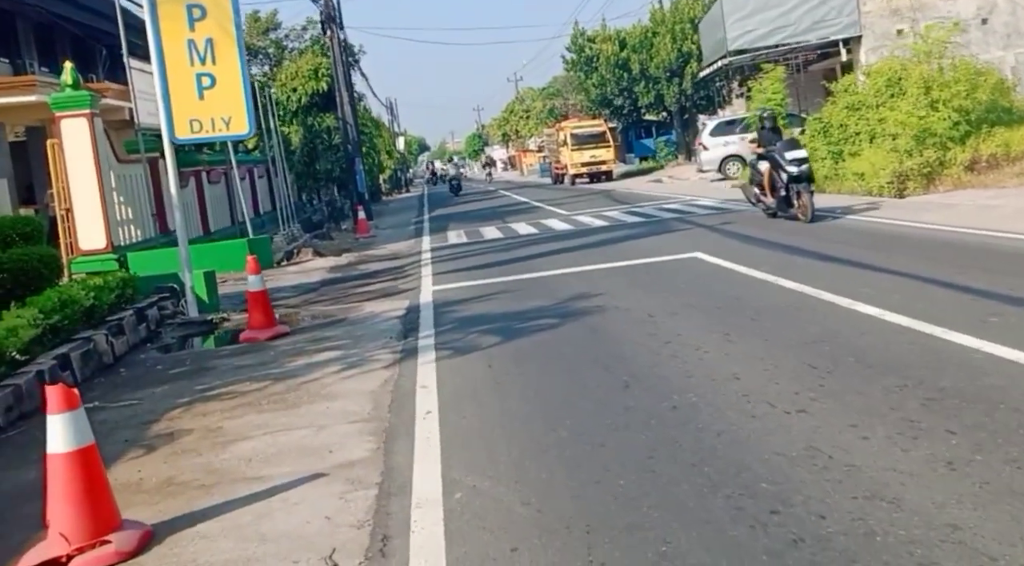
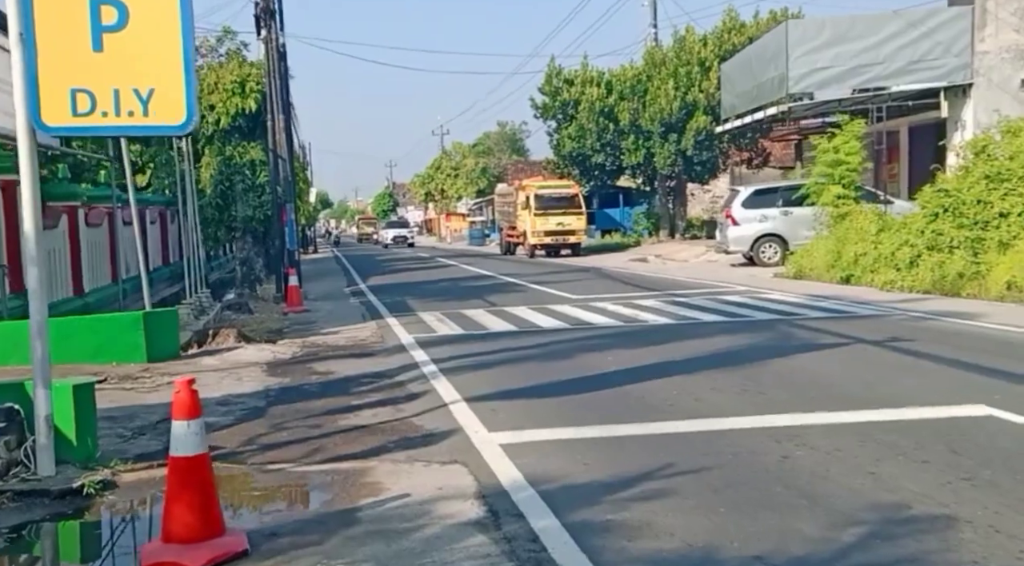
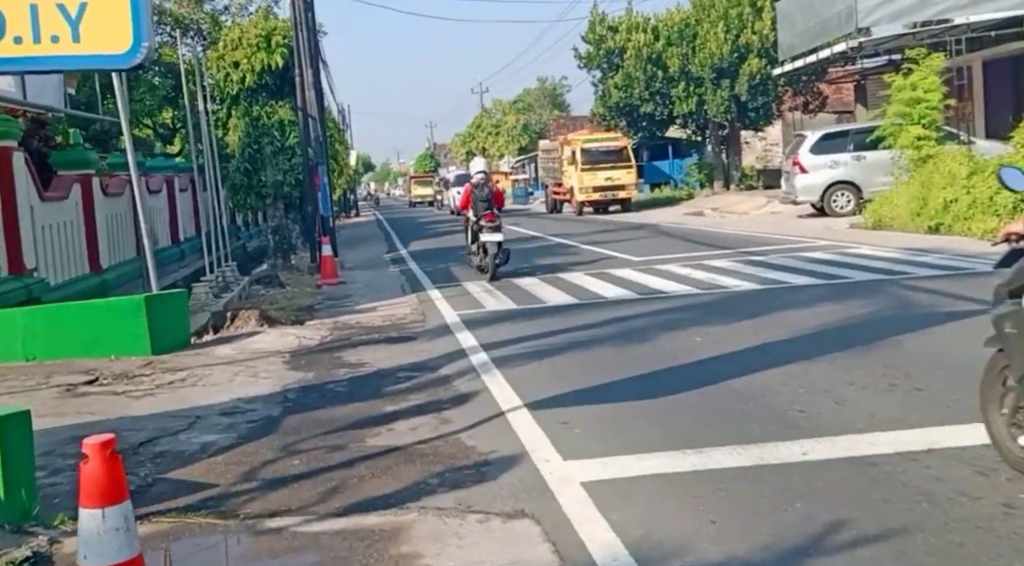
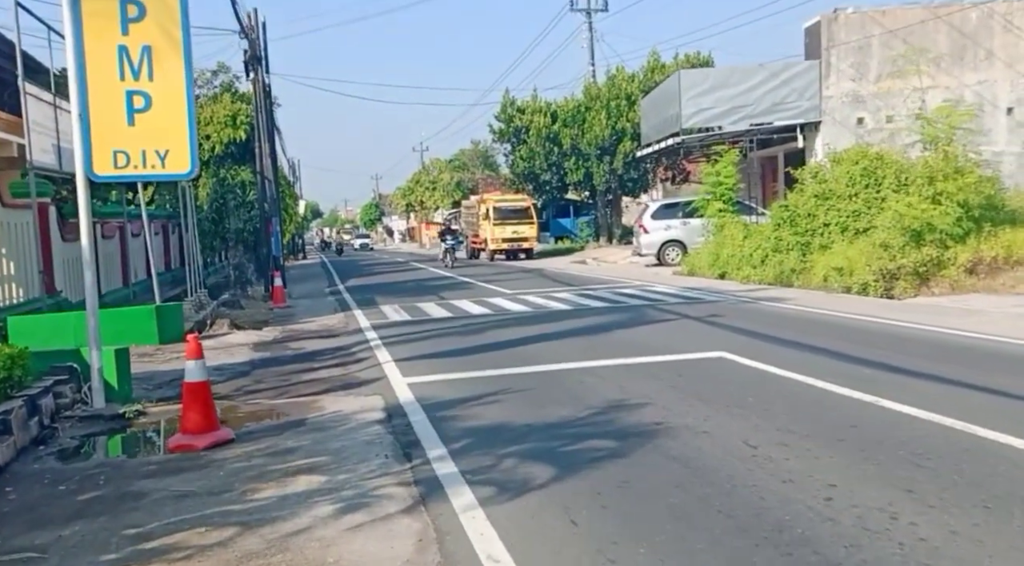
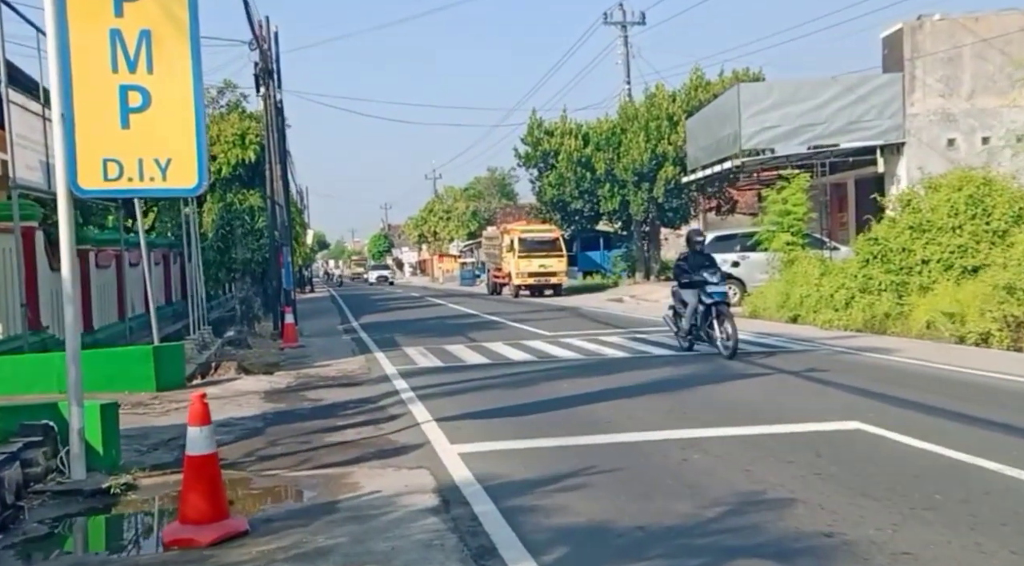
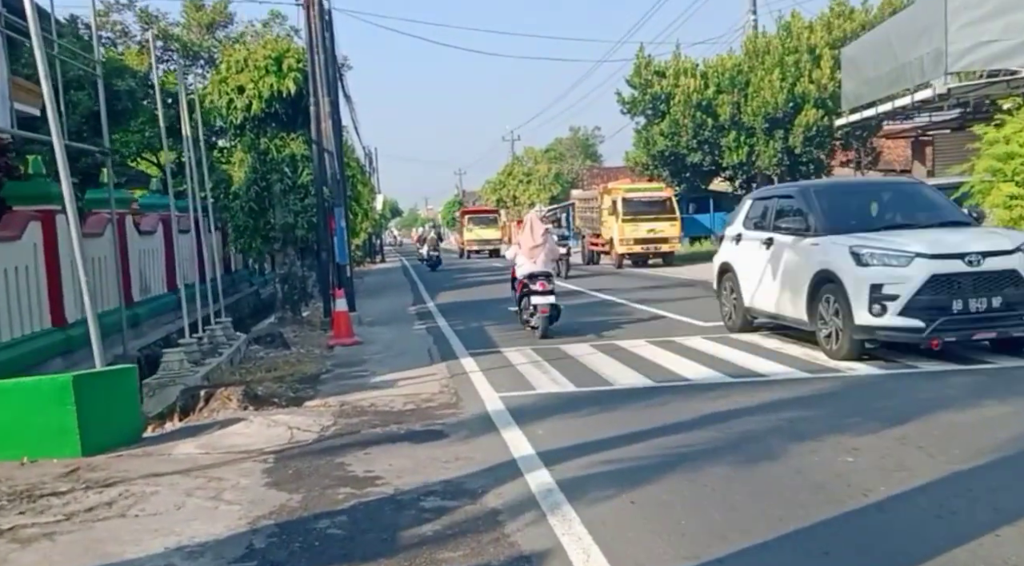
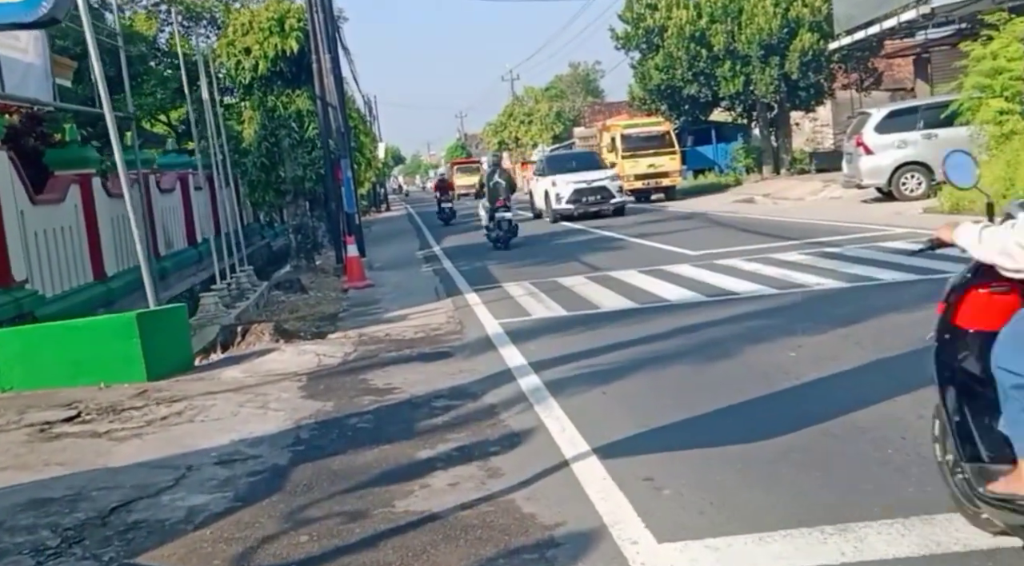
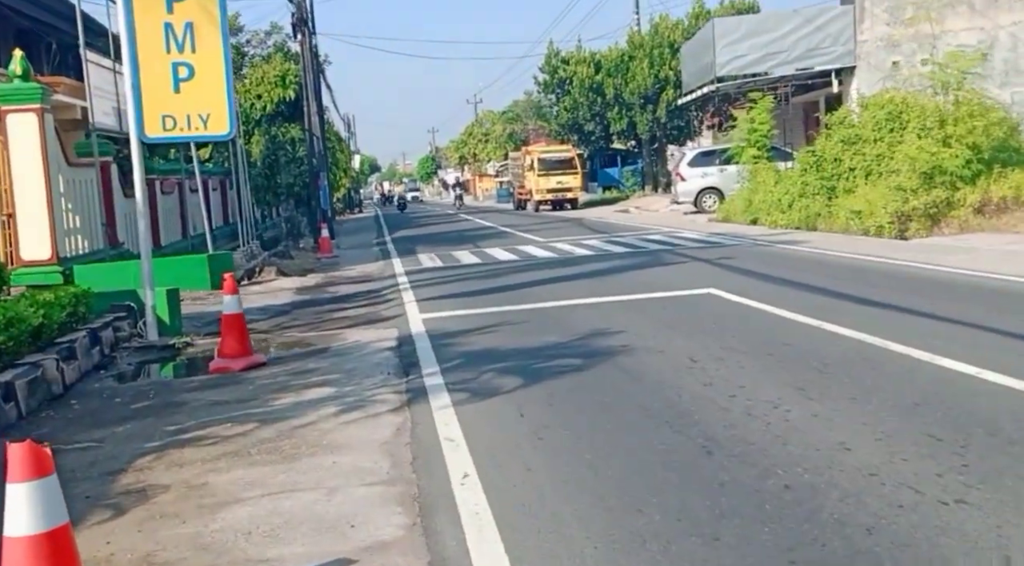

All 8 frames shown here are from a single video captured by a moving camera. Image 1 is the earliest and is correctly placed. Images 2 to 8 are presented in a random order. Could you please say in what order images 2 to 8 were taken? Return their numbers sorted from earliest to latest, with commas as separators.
8, 4, 5, 2, 3, 7, 6
